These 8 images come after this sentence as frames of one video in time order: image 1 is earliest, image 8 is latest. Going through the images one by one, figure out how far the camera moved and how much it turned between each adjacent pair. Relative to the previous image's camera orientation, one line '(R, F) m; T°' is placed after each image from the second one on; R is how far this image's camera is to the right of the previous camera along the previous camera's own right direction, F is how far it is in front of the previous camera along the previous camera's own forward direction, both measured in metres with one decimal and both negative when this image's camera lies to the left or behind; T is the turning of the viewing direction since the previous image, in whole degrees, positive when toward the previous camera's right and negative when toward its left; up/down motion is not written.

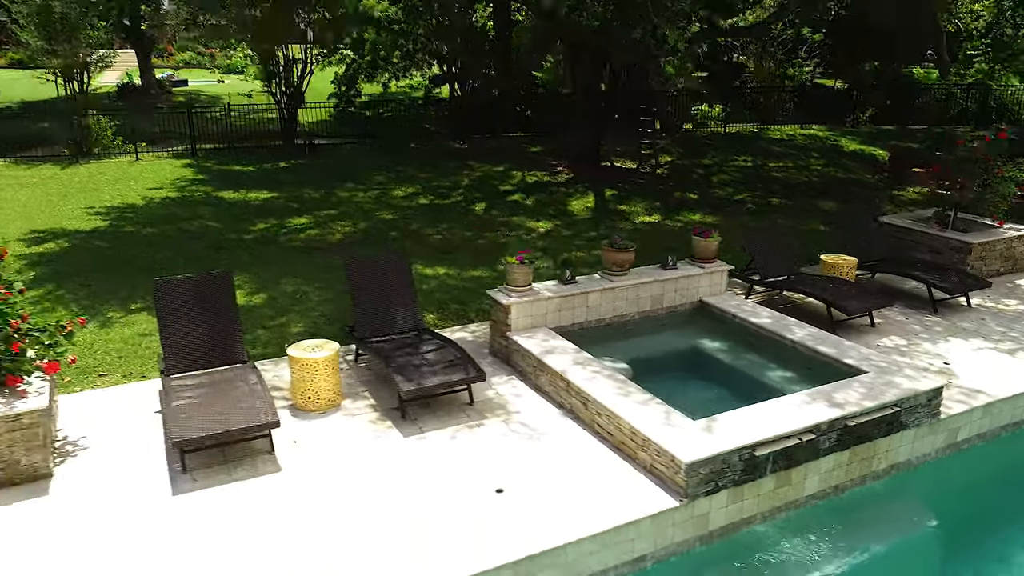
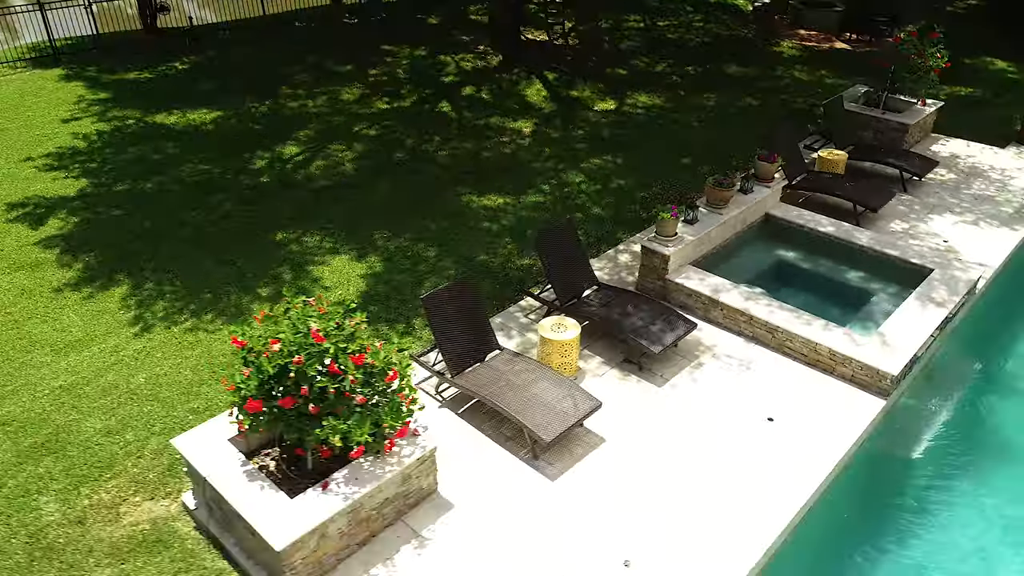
(-3.8, -0.3) m; +16°
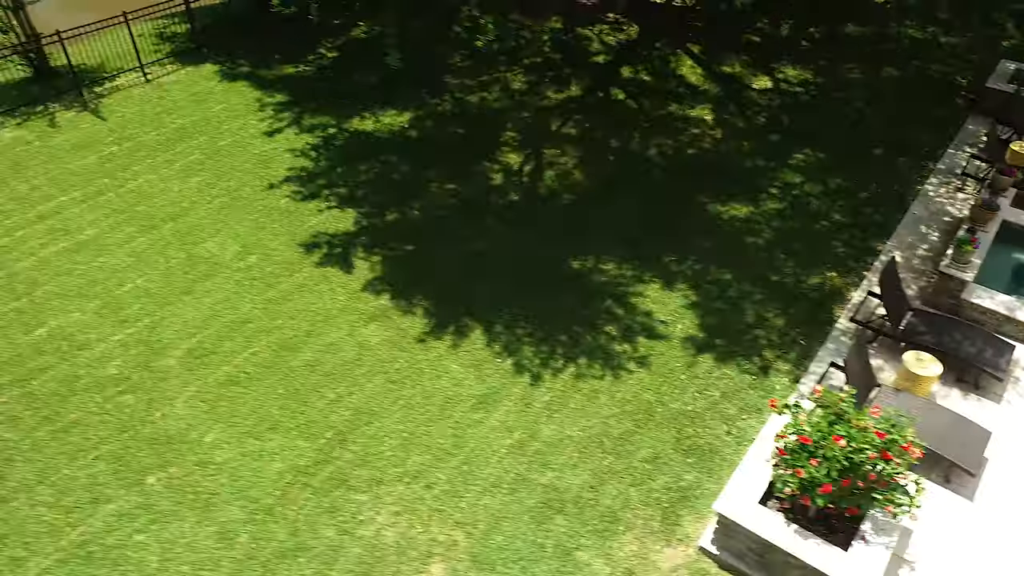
(-4.8, -0.8) m; +5°
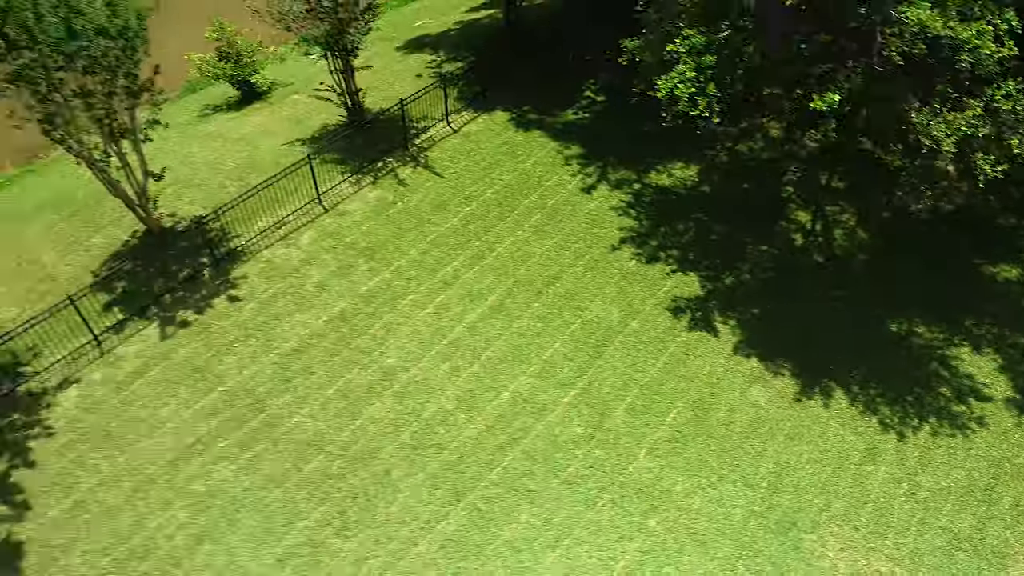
(-5.8, -2.5) m; 0°
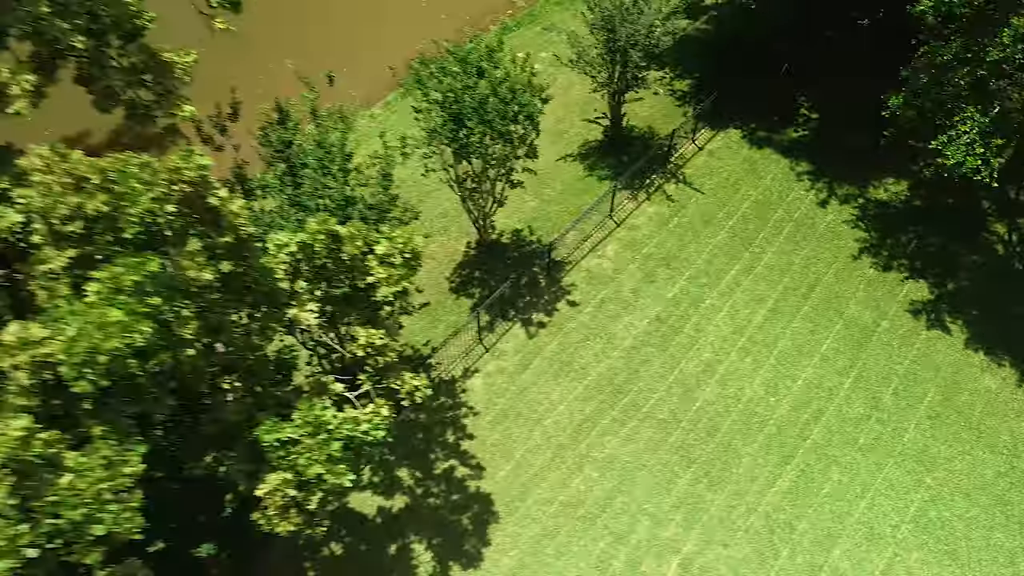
(-6.3, -3.7) m; 0°
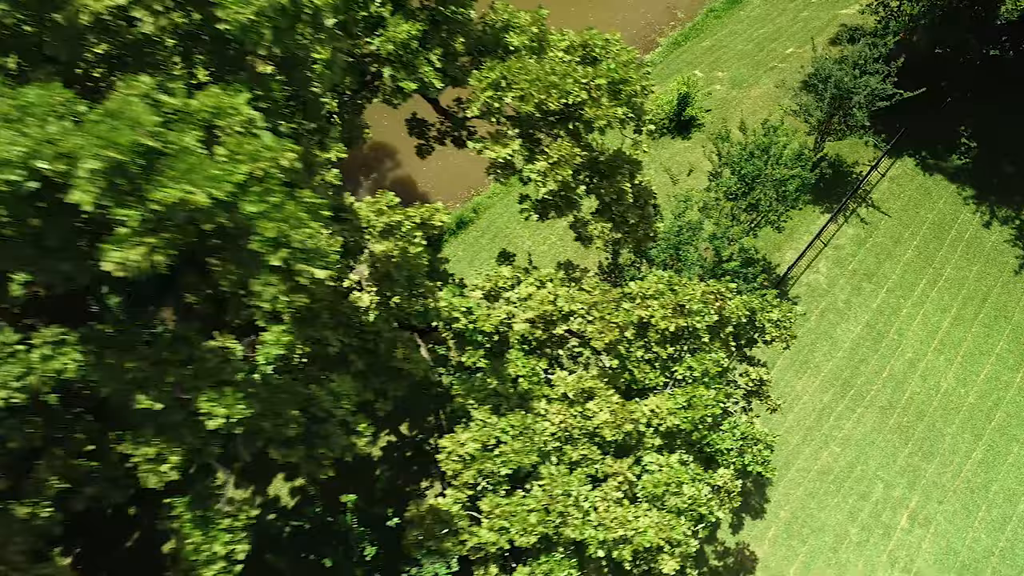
(-7.0, -4.6) m; 0°
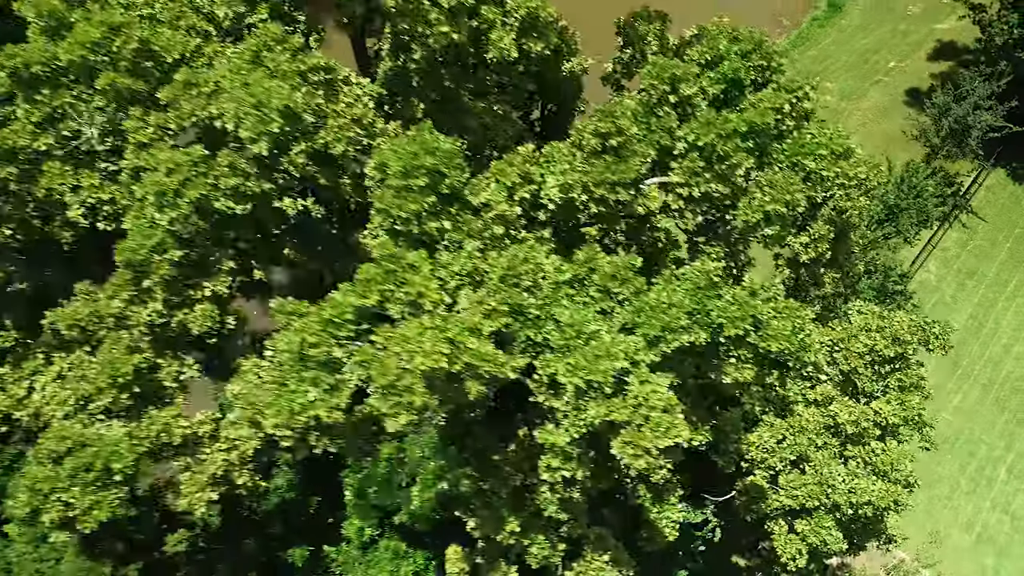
(-6.0, -4.8) m; 0°
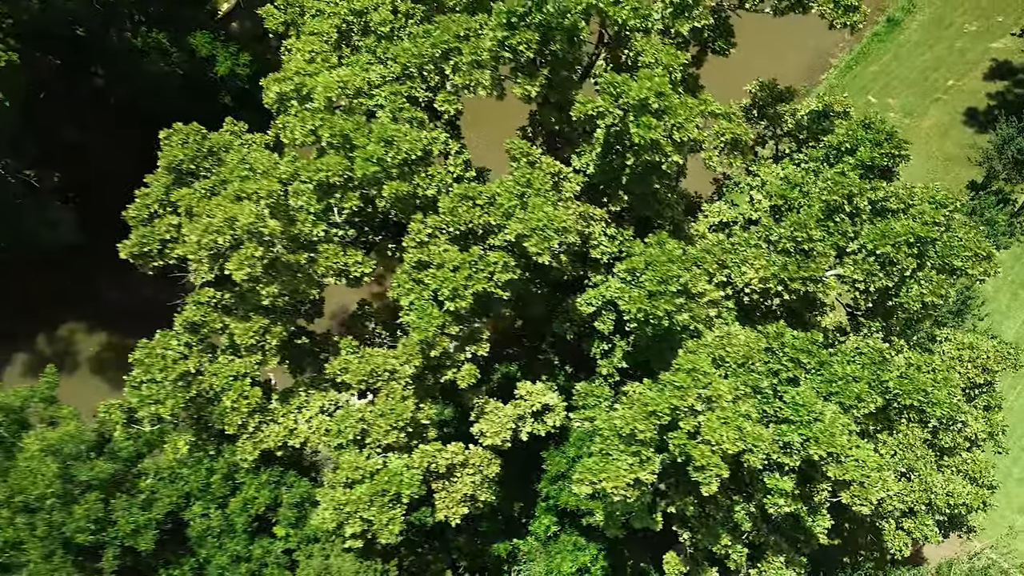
(-4.1, -3.3) m; 0°
